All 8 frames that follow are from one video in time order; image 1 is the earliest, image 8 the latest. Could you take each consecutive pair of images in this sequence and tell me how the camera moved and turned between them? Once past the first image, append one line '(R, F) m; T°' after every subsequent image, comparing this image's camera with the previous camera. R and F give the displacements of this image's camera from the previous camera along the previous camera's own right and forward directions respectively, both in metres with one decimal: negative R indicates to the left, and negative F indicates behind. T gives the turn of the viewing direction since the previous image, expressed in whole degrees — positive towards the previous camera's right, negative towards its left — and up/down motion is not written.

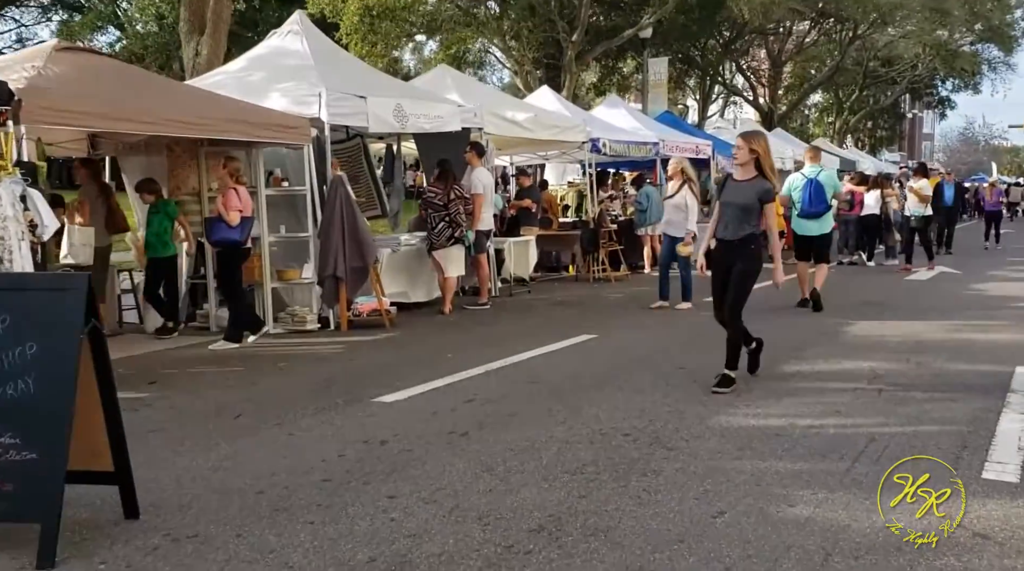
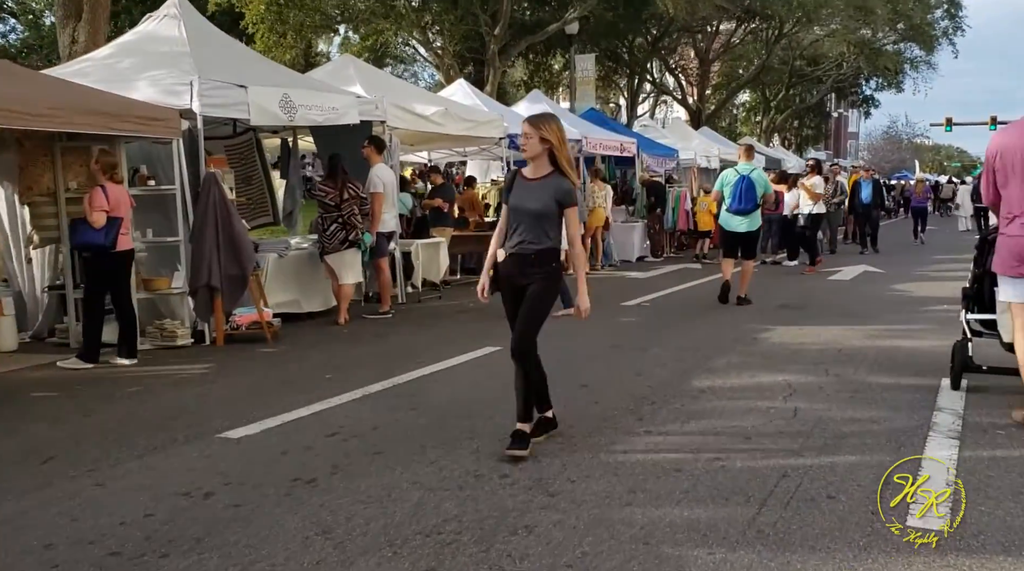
(+0.3, +0.8) m; +4°
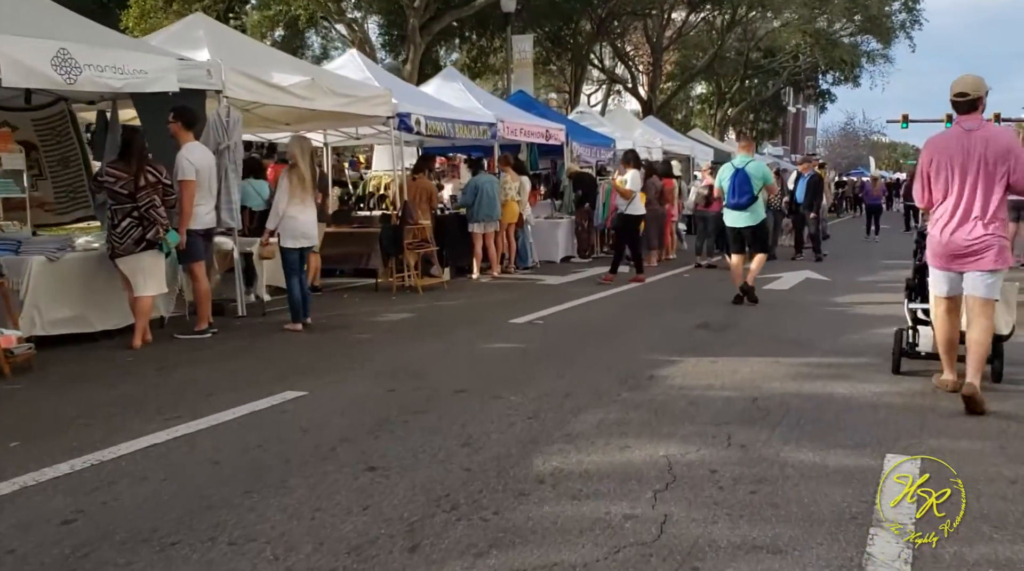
(+0.9, +2.2) m; +2°
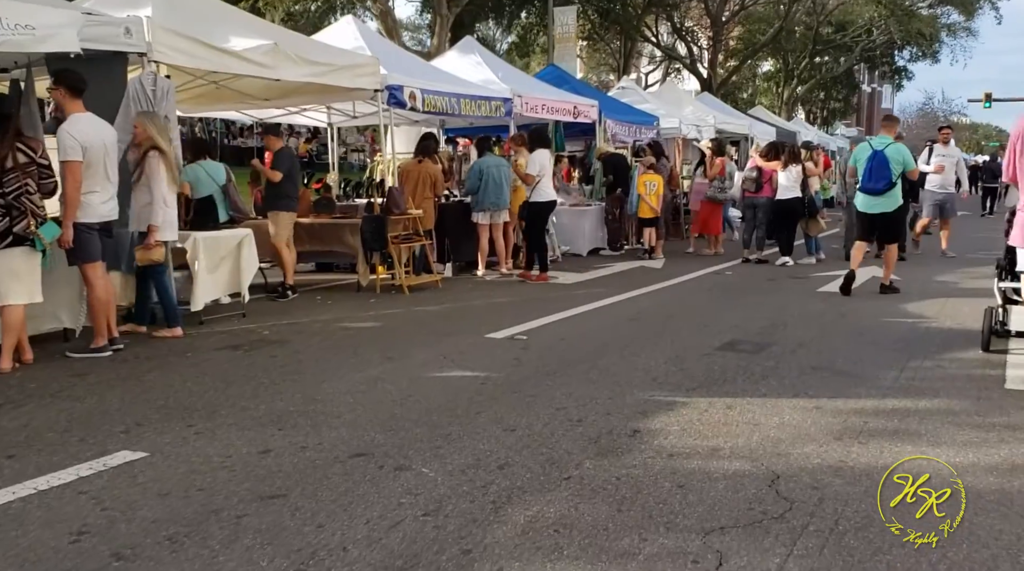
(+0.7, +1.9) m; -4°
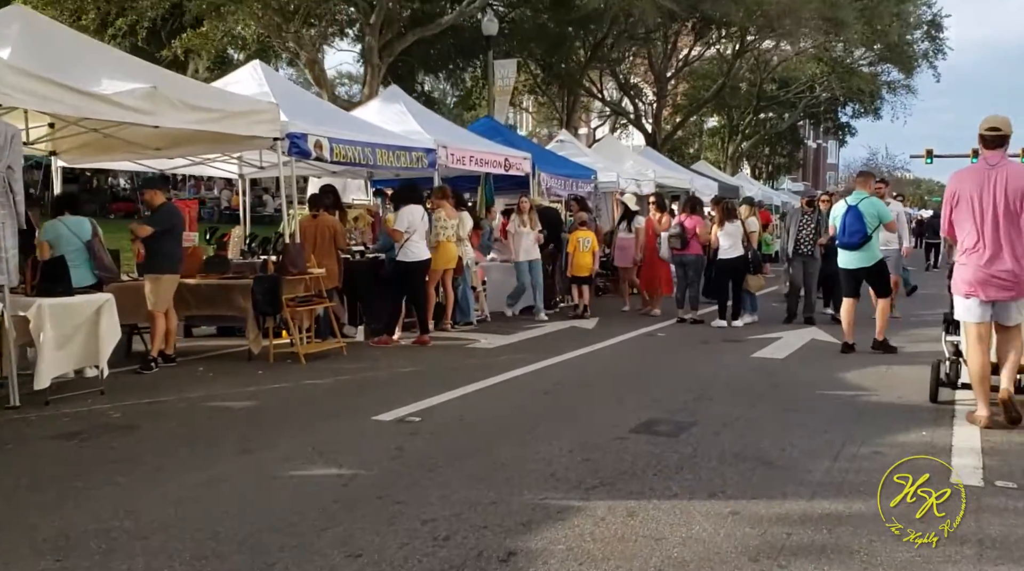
(+0.4, +0.9) m; +3°
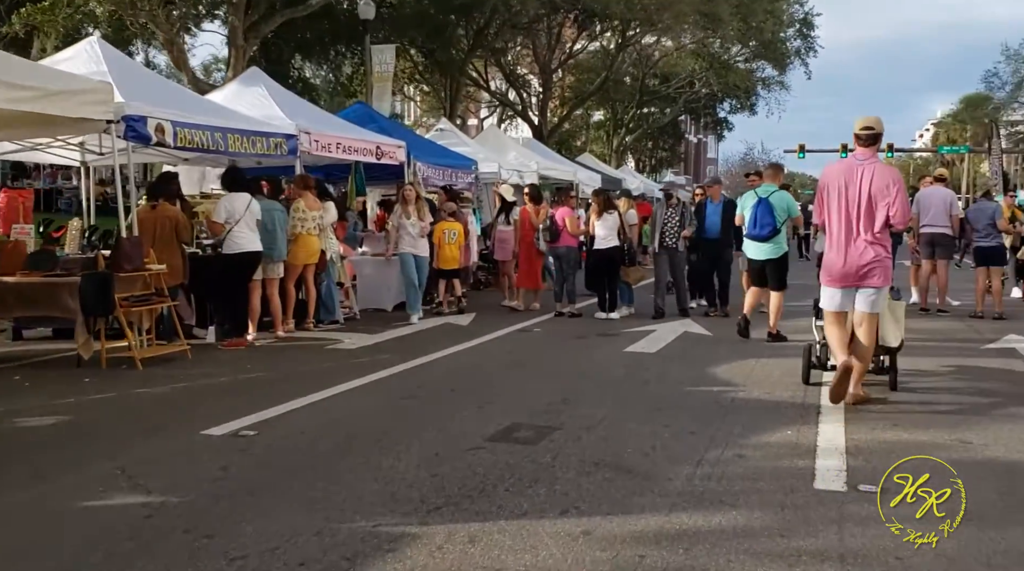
(+0.3, +0.5) m; +6°
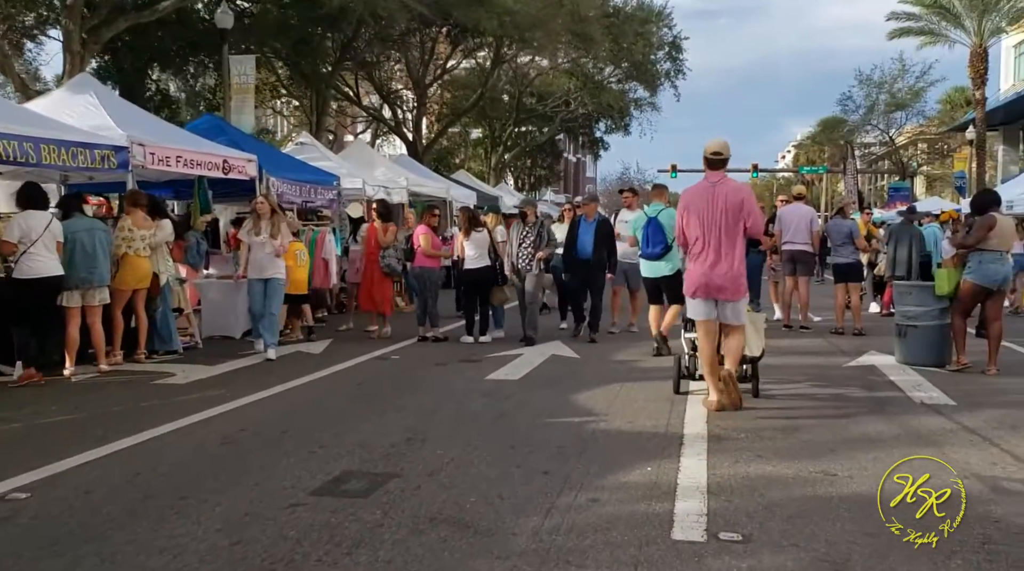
(+0.3, +0.7) m; +7°
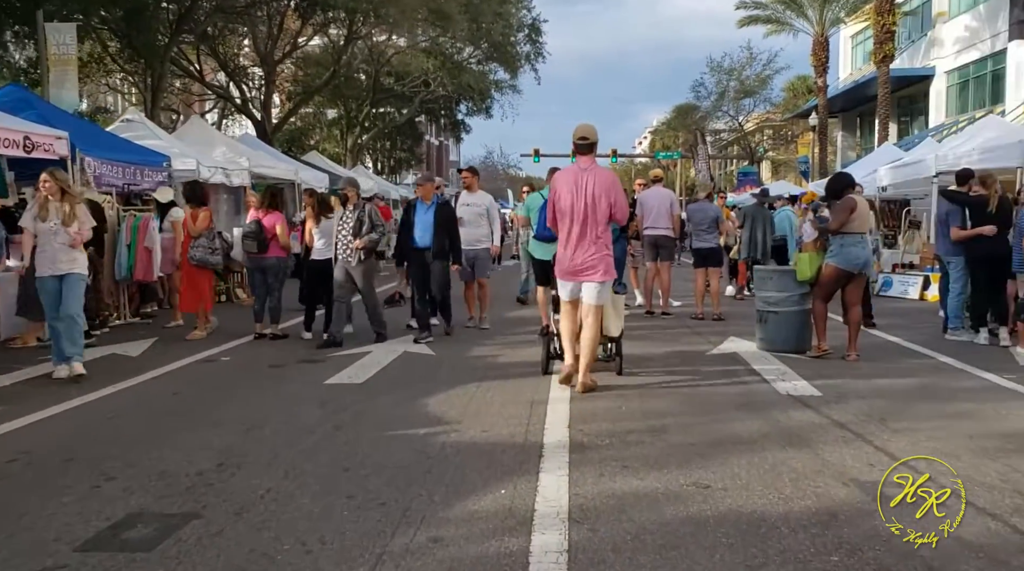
(+0.2, +1.0) m; +8°
